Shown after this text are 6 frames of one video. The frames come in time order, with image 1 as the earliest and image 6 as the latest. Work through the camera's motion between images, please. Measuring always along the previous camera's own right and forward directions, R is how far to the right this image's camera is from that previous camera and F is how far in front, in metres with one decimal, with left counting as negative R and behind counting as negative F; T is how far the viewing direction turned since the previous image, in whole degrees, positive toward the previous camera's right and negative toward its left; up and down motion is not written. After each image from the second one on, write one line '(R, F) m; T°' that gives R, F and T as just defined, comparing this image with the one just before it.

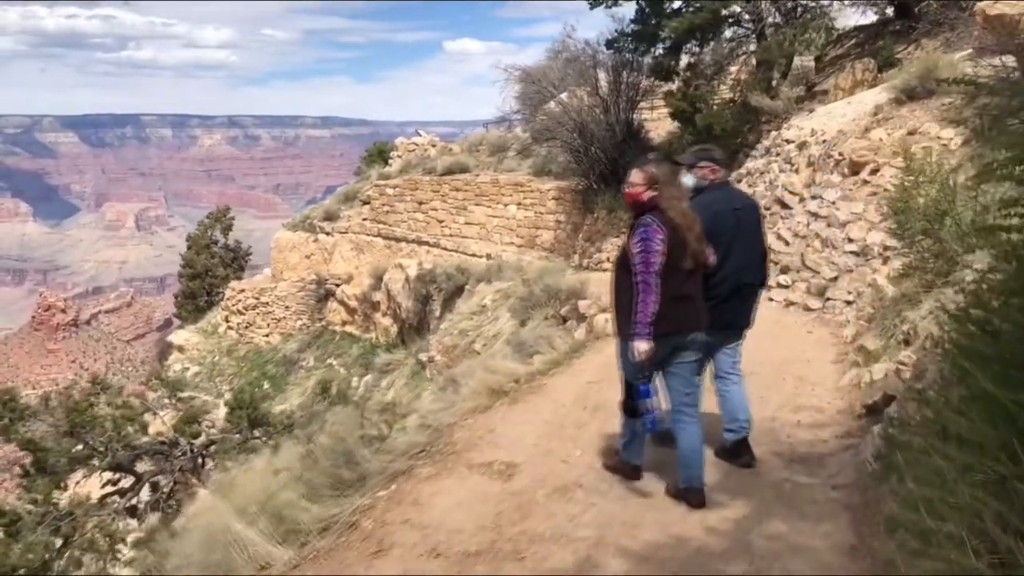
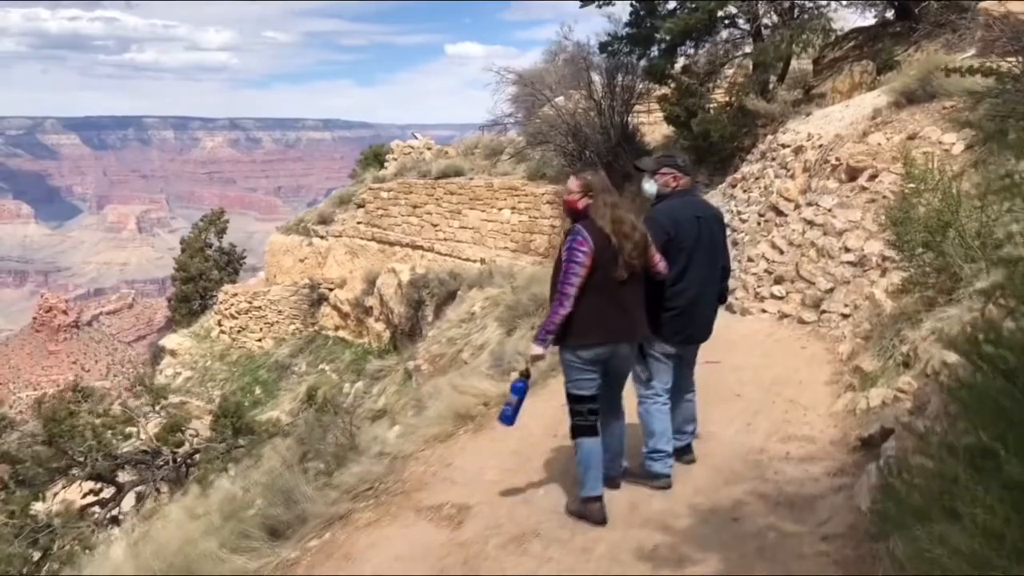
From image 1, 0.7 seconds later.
(+0.2, +0.3) m; 0°
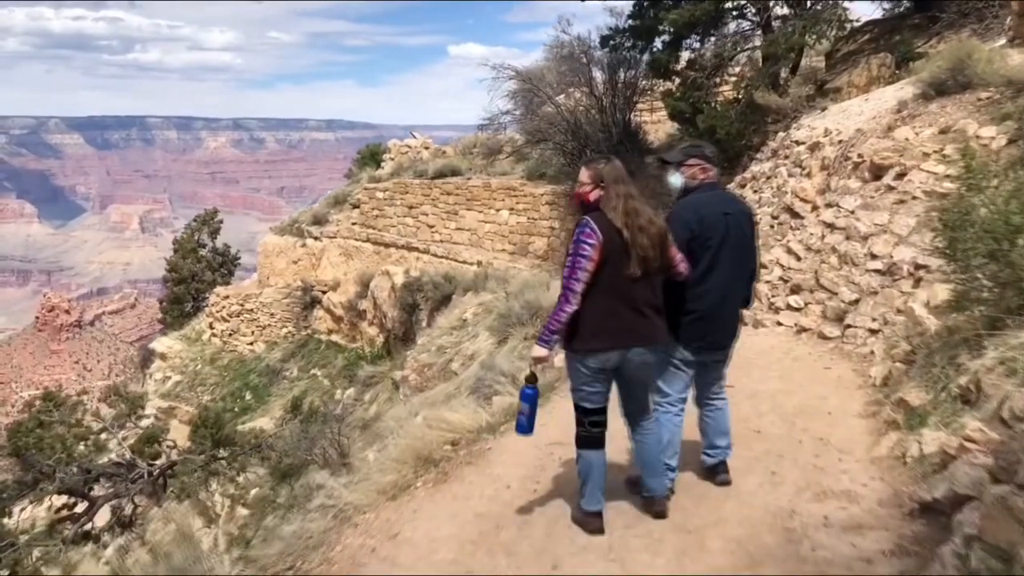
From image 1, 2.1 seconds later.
(+0.1, +0.6) m; 0°
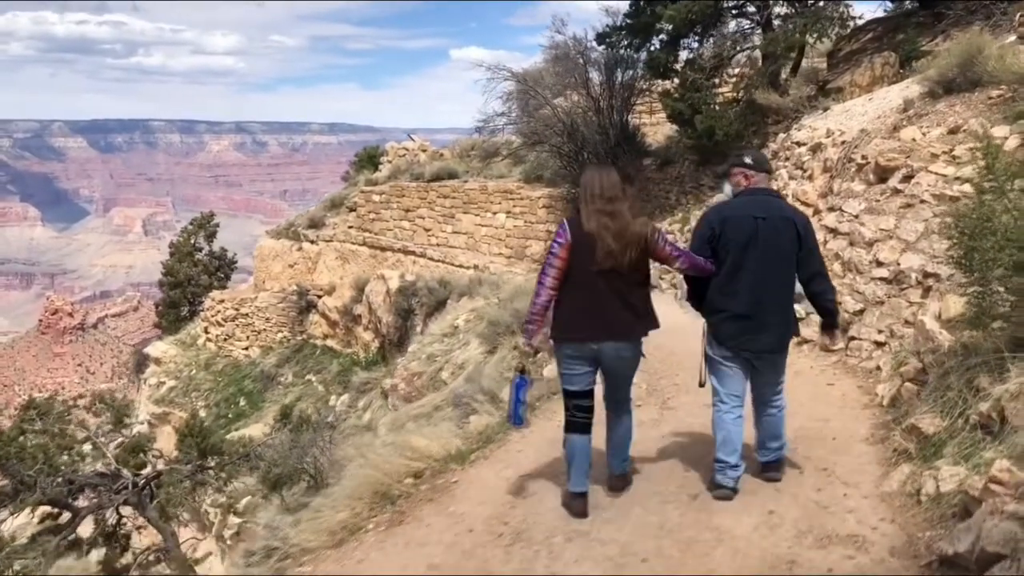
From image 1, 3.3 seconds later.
(+0.1, +0.3) m; 0°
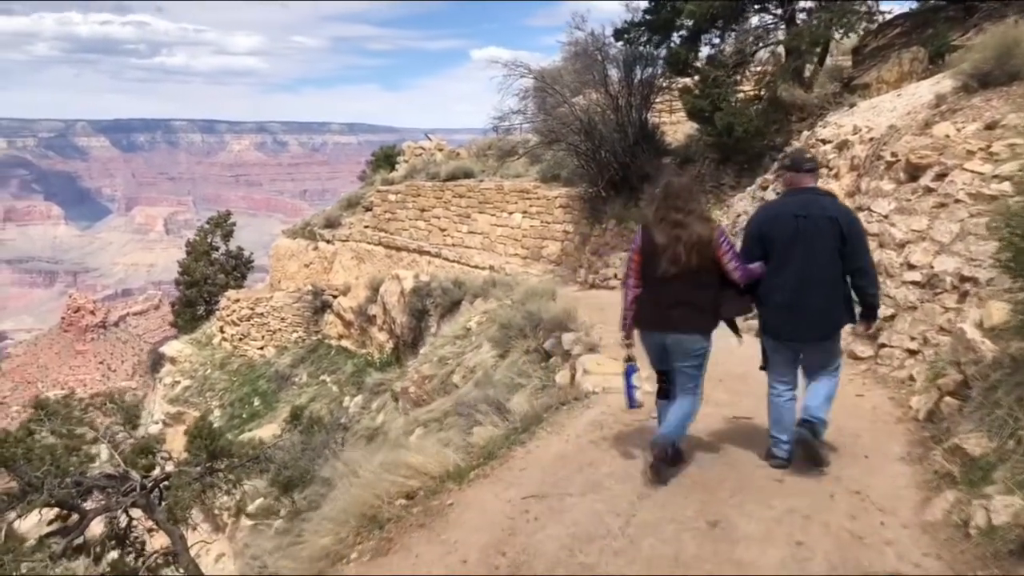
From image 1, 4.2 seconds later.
(0.0, +0.2) m; -1°
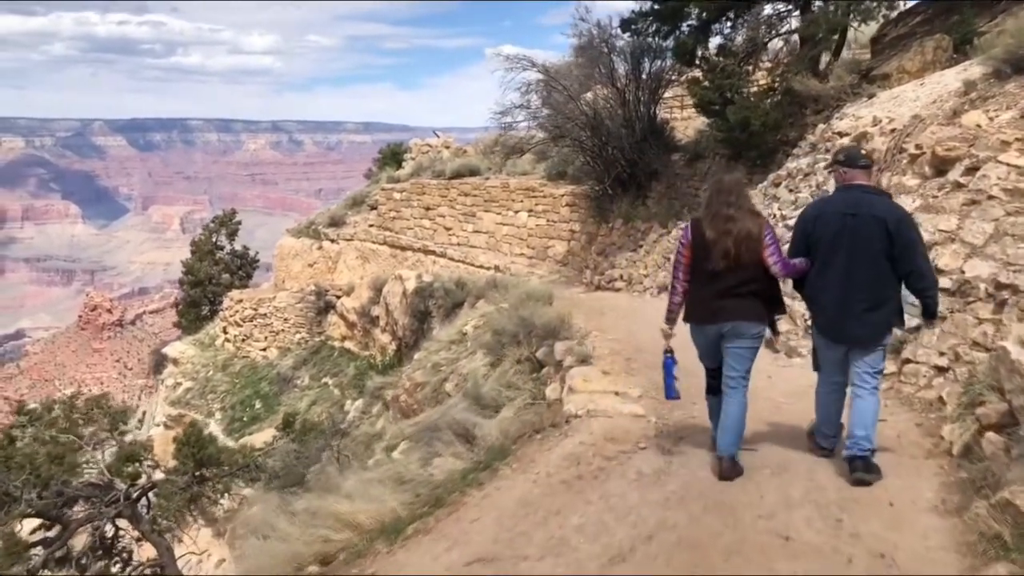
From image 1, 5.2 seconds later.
(+0.2, +0.5) m; -1°
